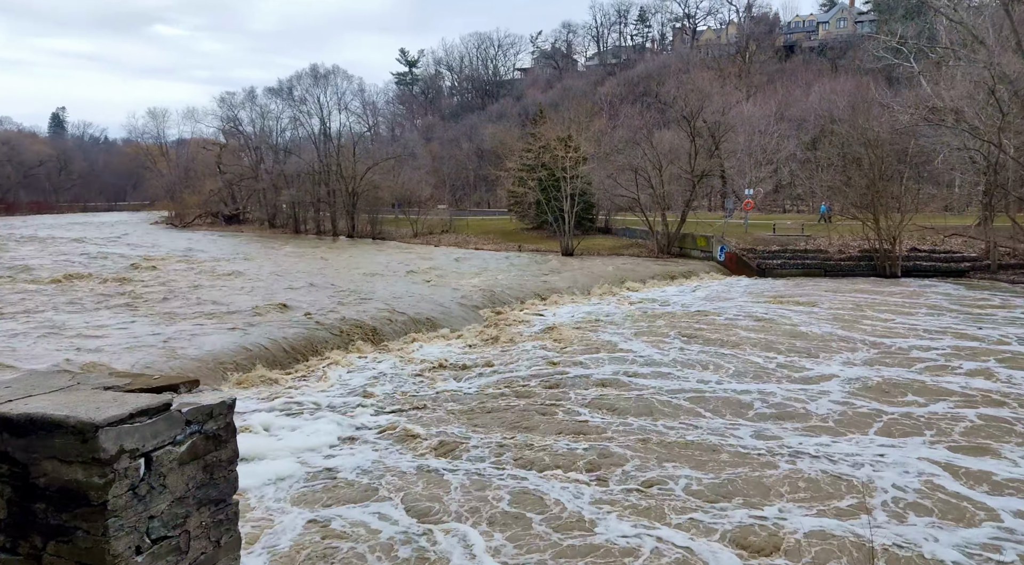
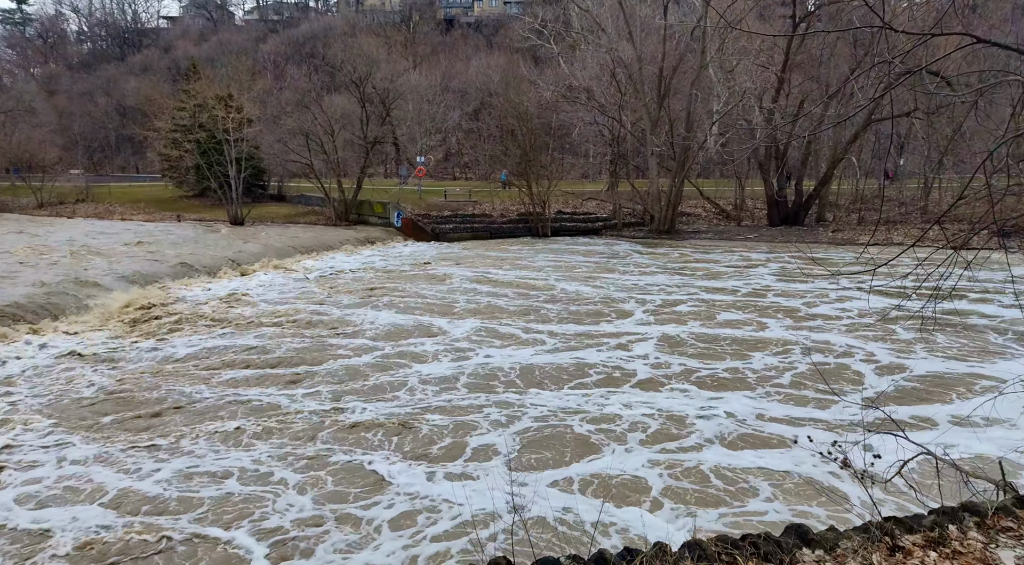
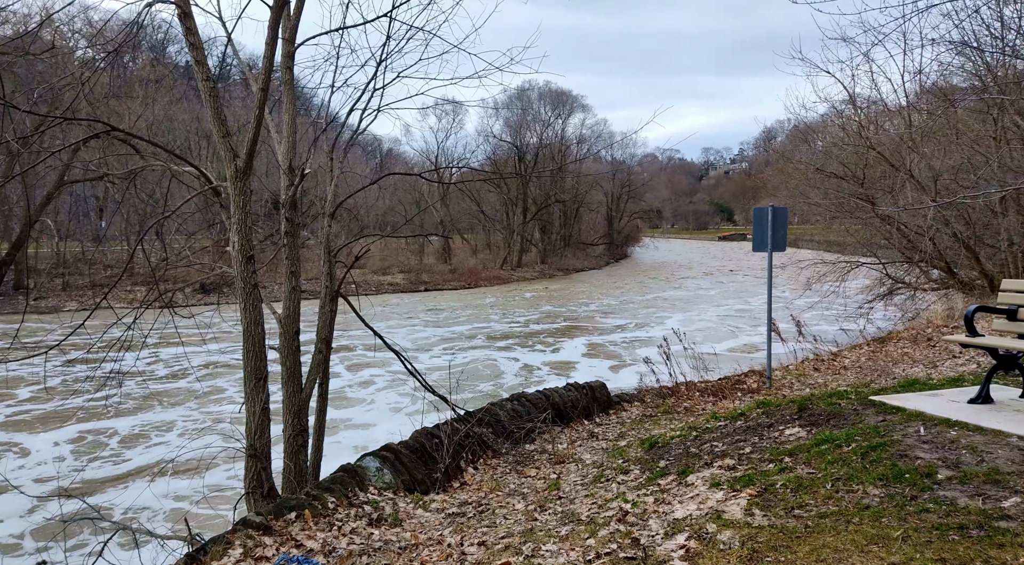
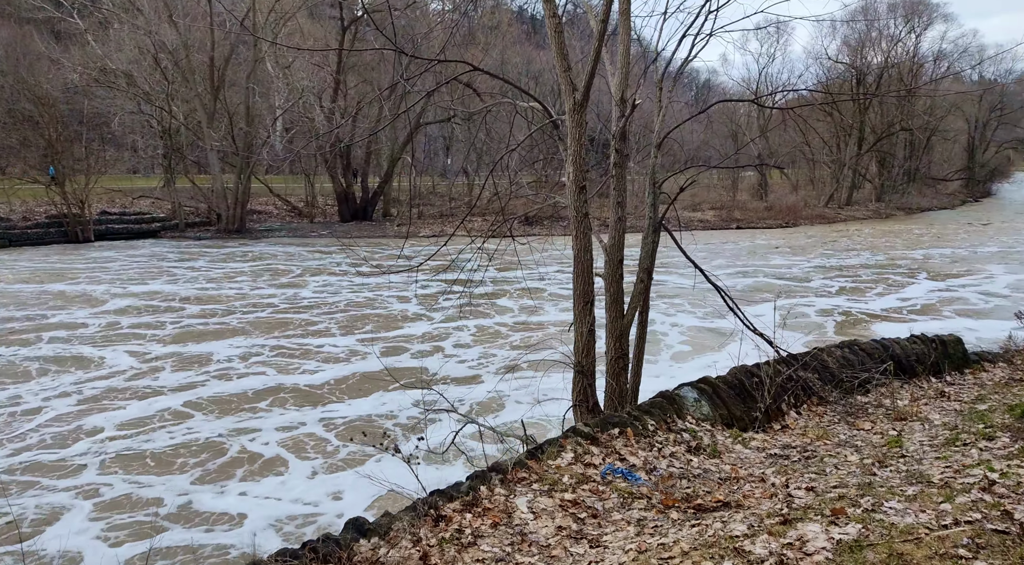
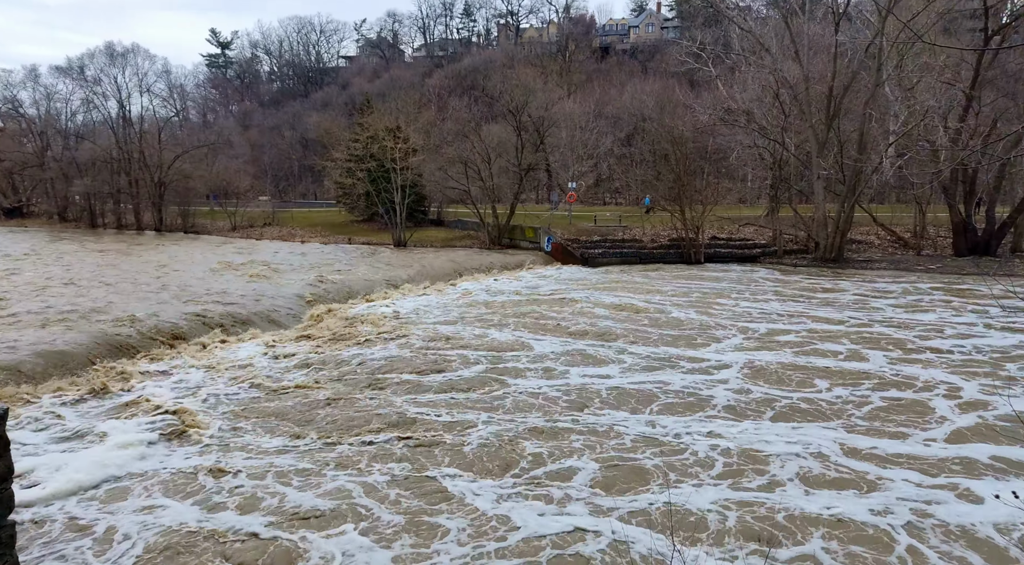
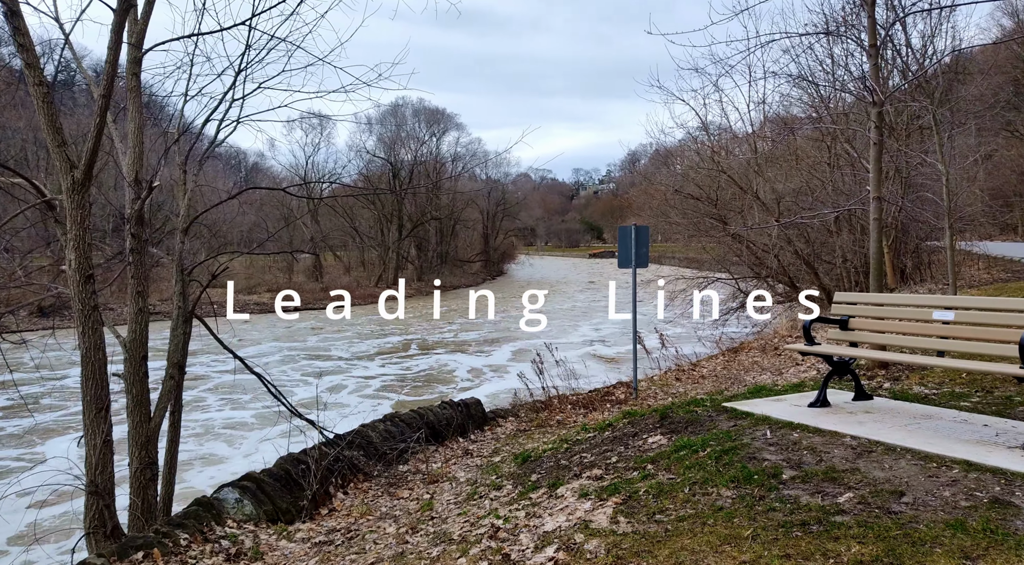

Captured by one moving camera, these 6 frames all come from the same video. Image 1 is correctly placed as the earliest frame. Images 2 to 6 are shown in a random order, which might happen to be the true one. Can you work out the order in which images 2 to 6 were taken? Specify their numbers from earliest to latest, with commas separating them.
5, 2, 4, 3, 6
